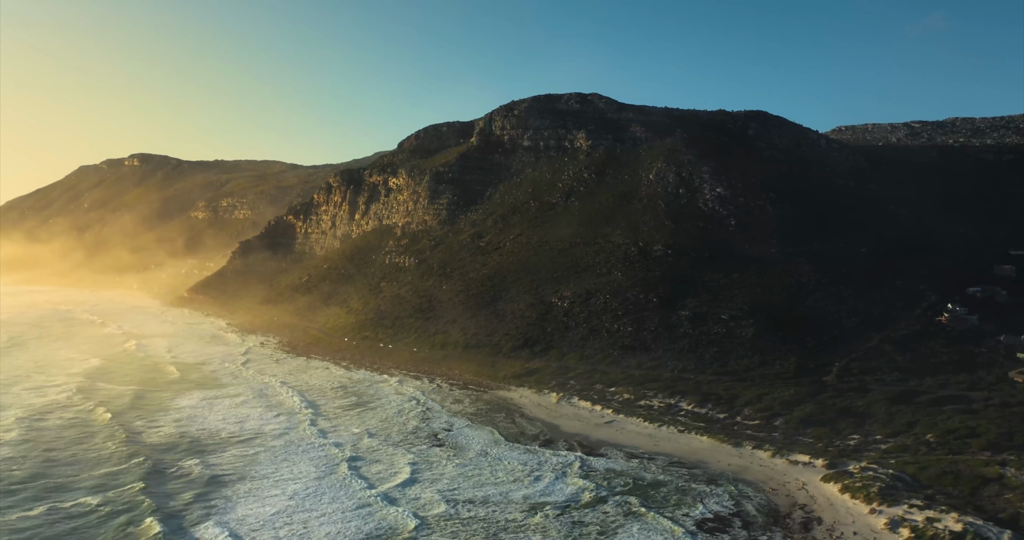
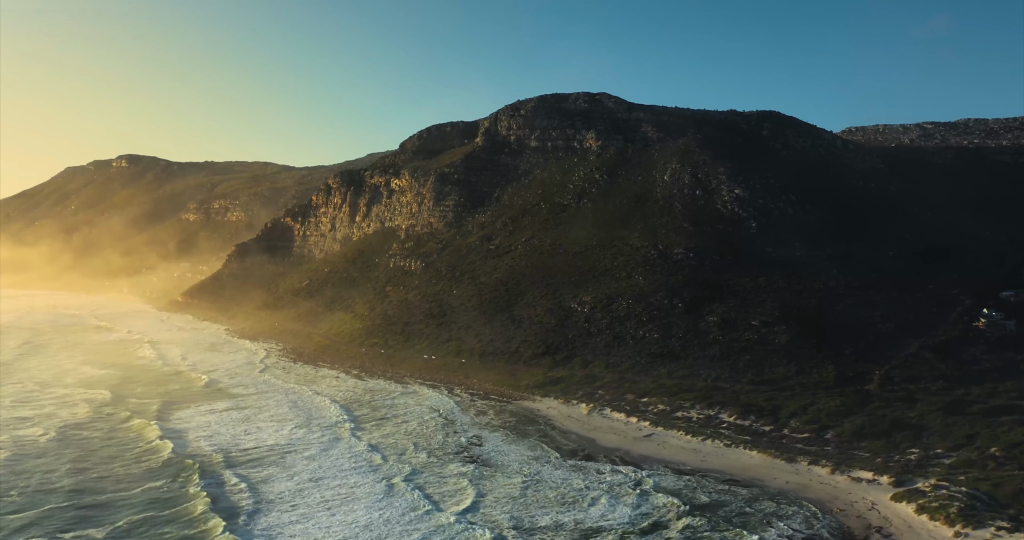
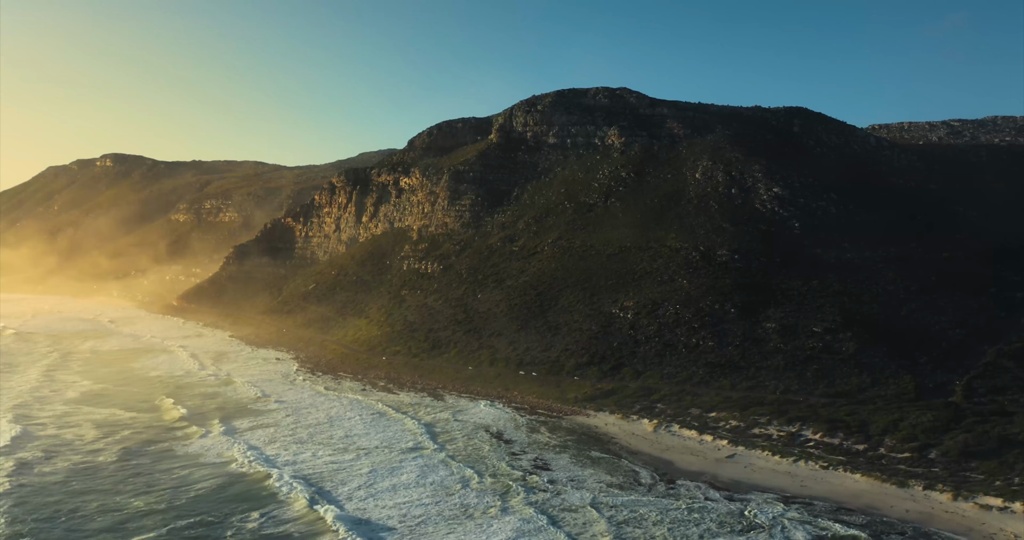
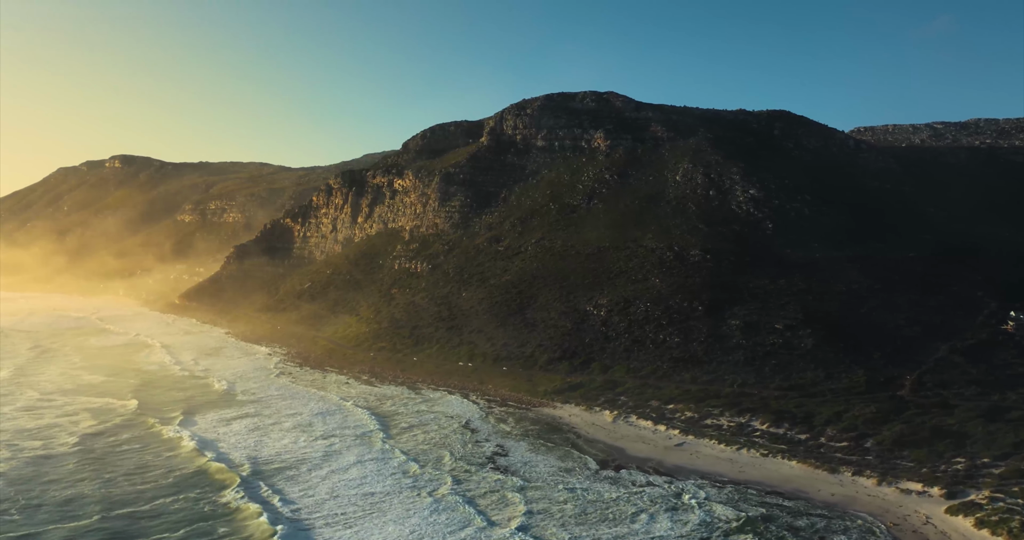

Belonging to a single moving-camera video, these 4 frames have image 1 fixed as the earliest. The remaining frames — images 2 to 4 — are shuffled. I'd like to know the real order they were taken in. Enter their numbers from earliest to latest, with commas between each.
2, 4, 3
